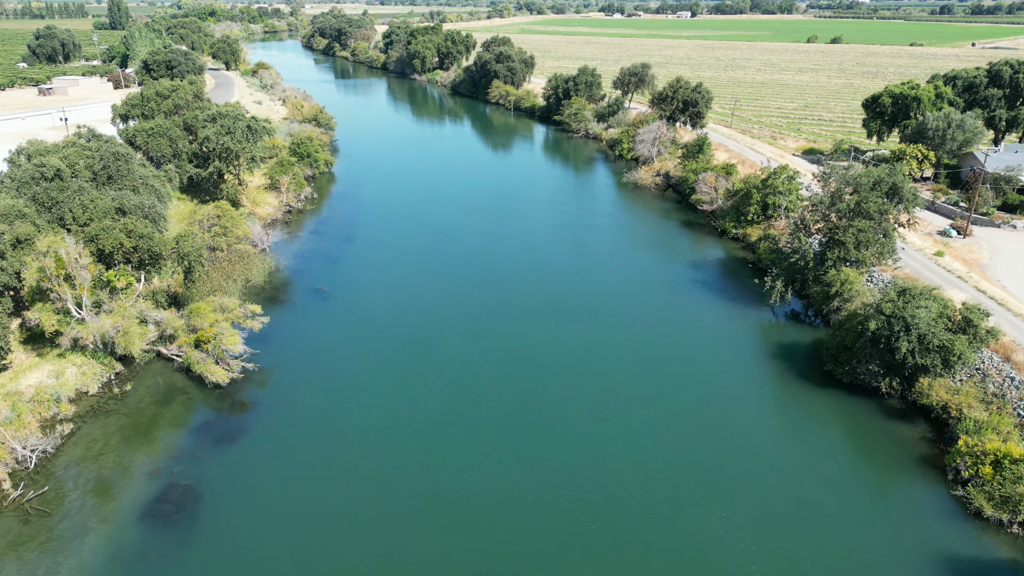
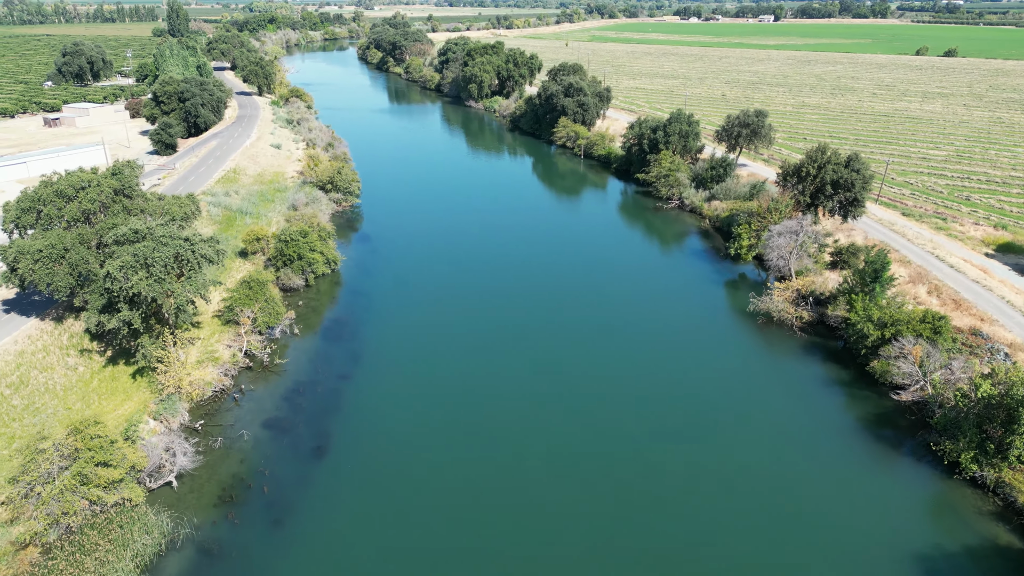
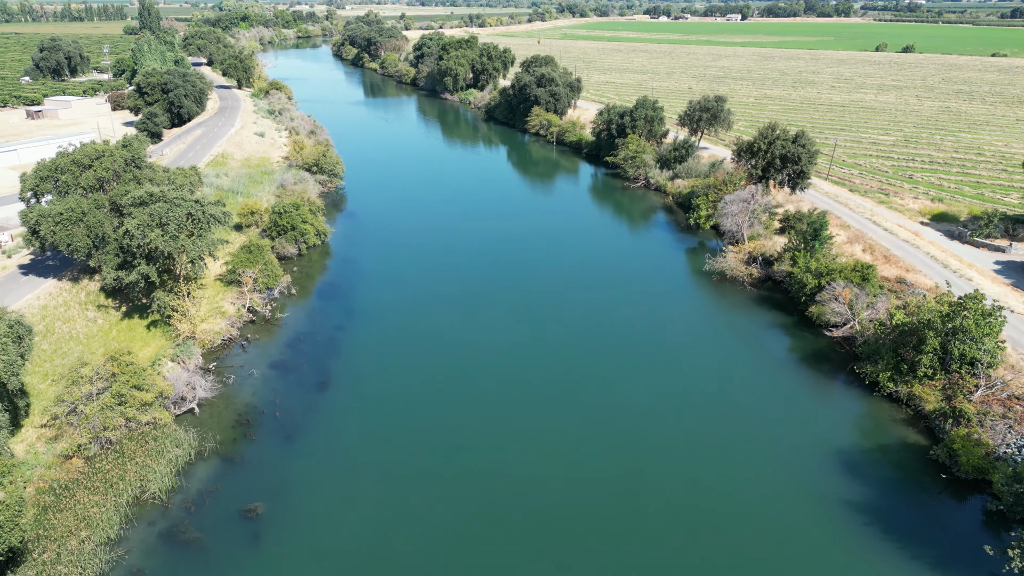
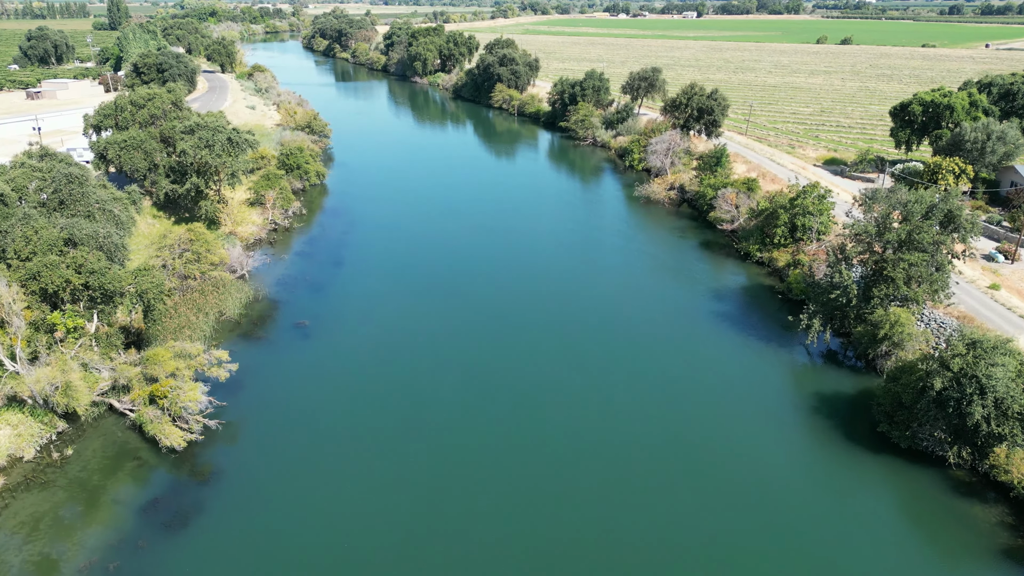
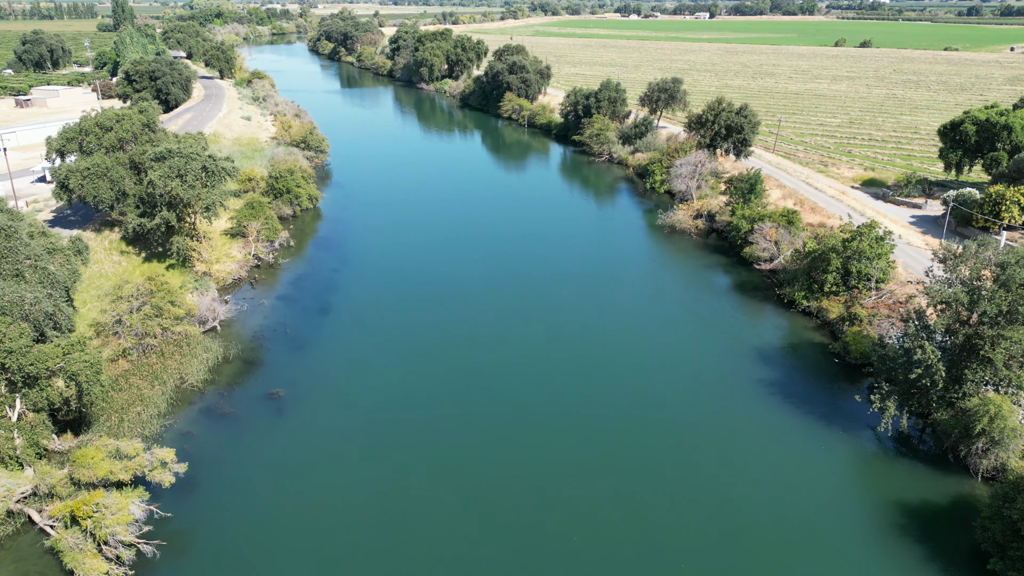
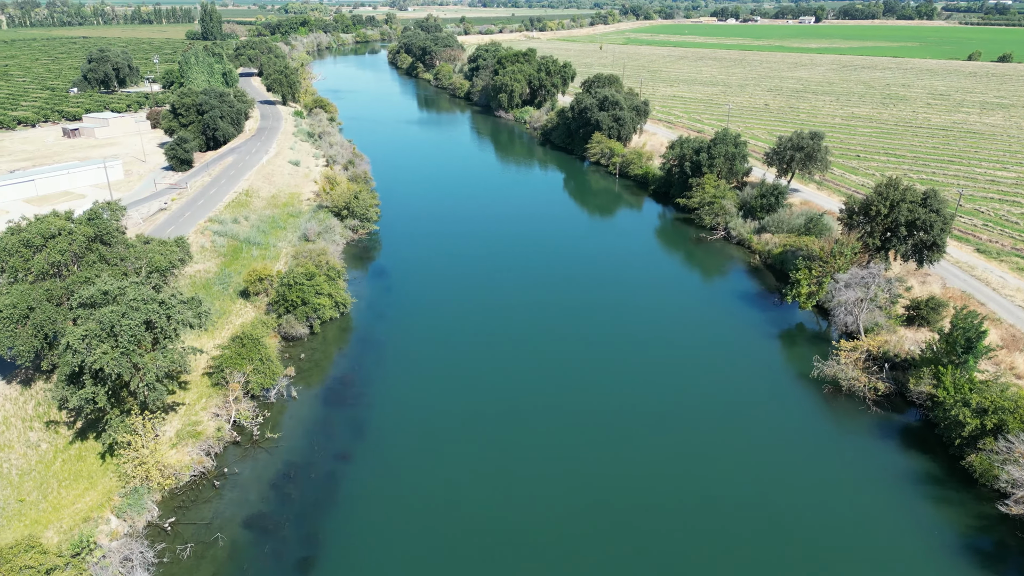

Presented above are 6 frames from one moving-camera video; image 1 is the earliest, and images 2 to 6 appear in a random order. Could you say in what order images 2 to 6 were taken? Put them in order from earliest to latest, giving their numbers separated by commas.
4, 5, 3, 2, 6
